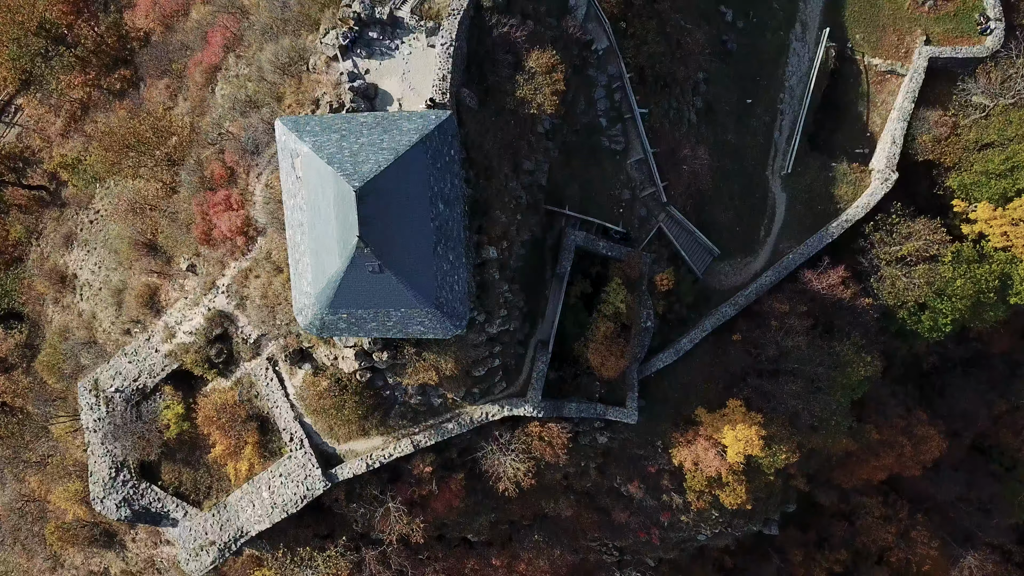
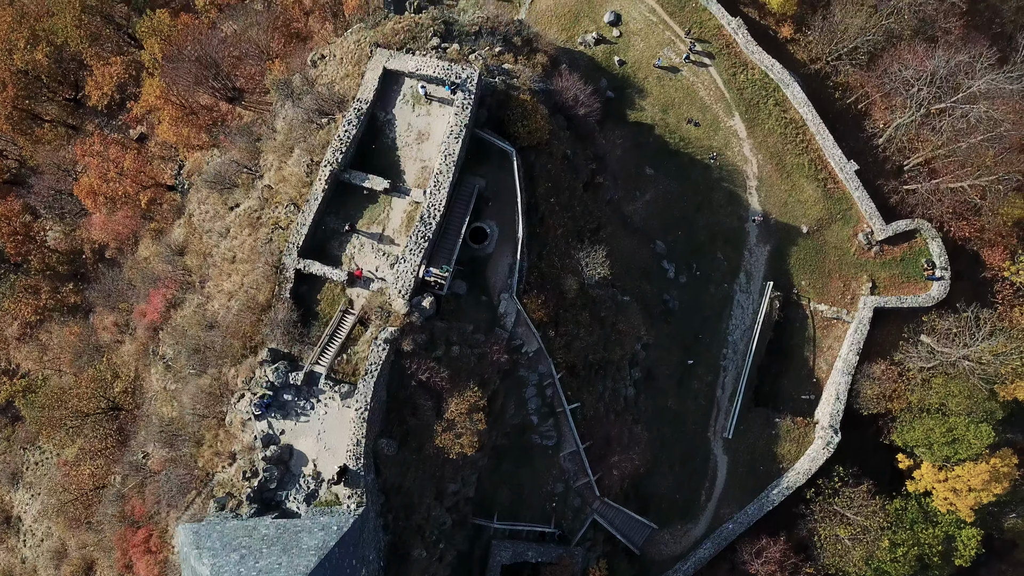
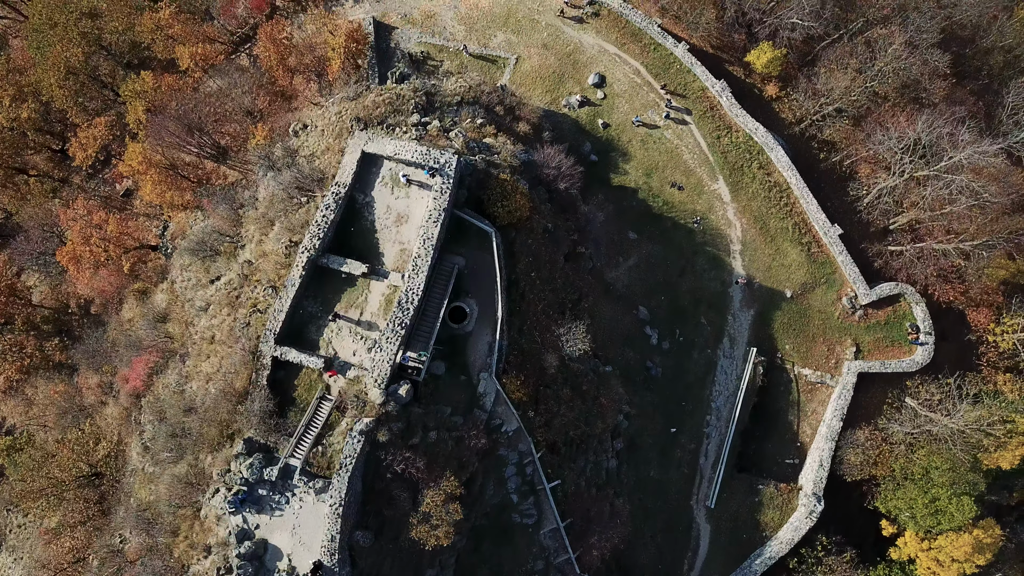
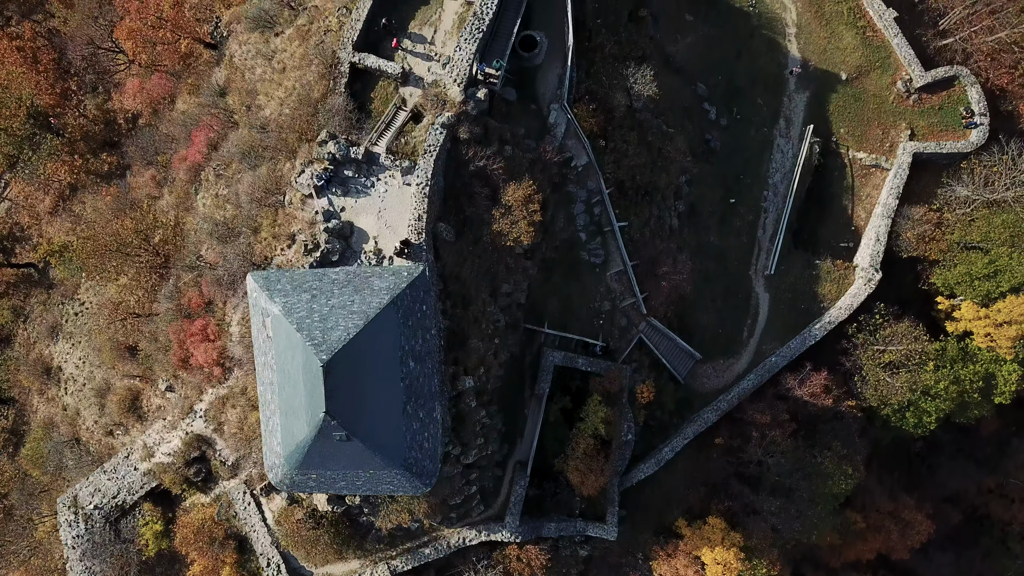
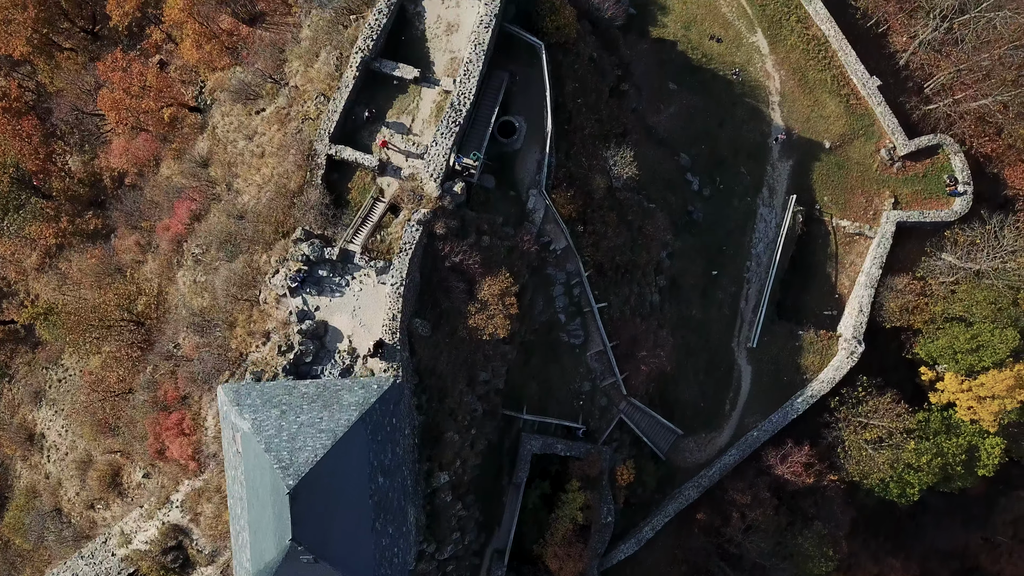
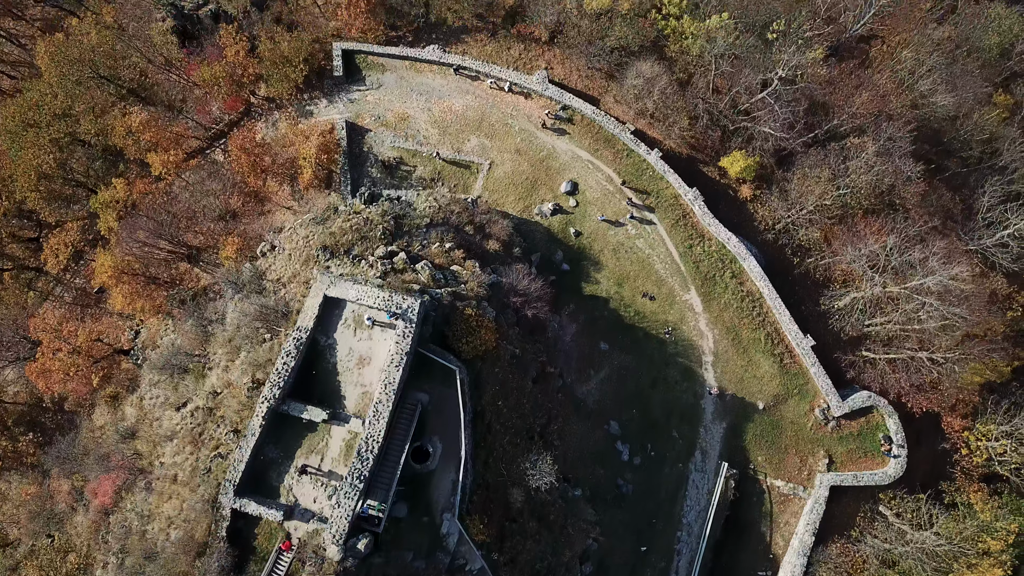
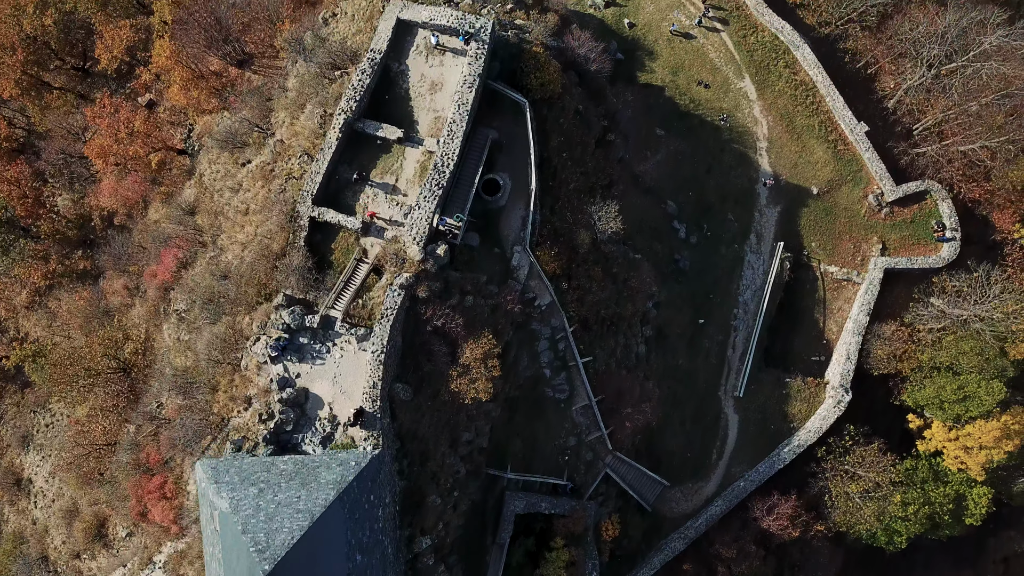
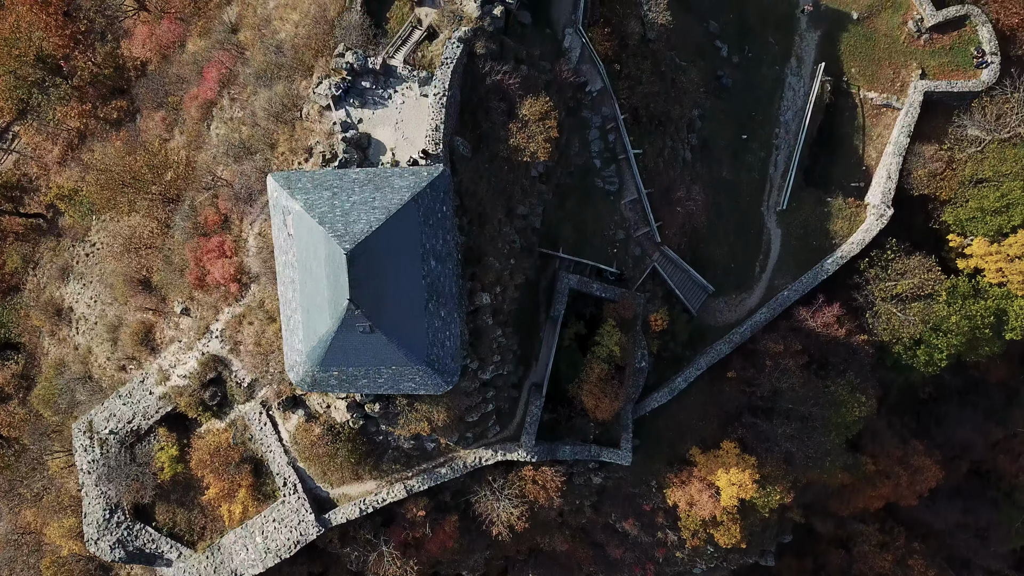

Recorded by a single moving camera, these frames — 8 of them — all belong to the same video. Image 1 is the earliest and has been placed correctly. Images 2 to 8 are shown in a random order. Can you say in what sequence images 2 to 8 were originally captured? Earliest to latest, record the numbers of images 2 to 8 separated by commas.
8, 4, 5, 7, 2, 3, 6
